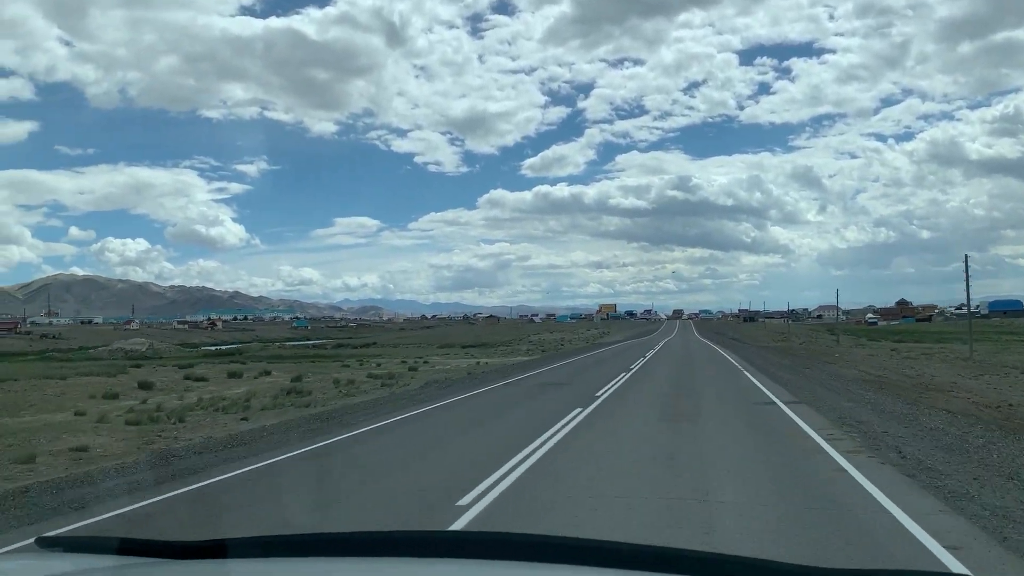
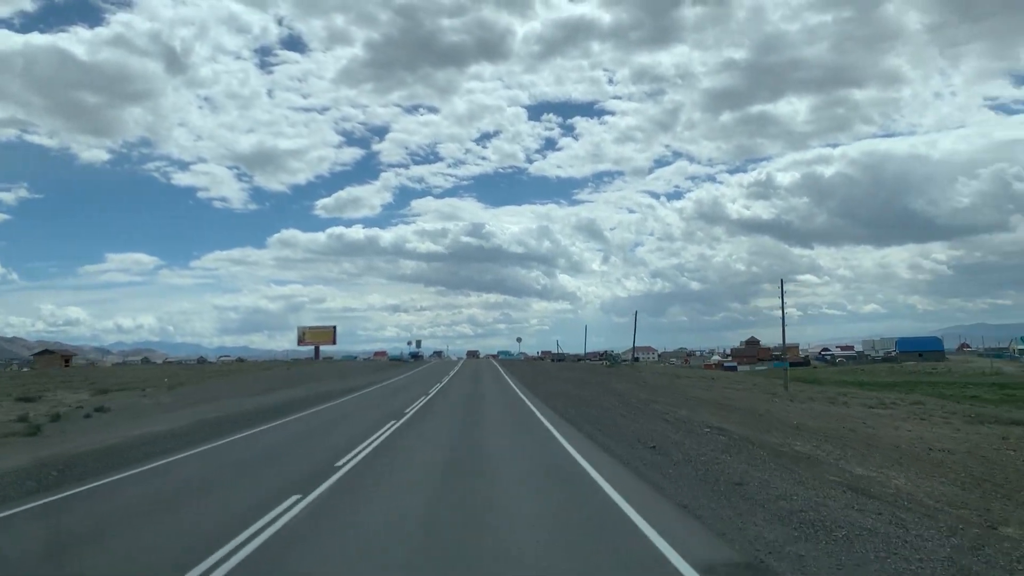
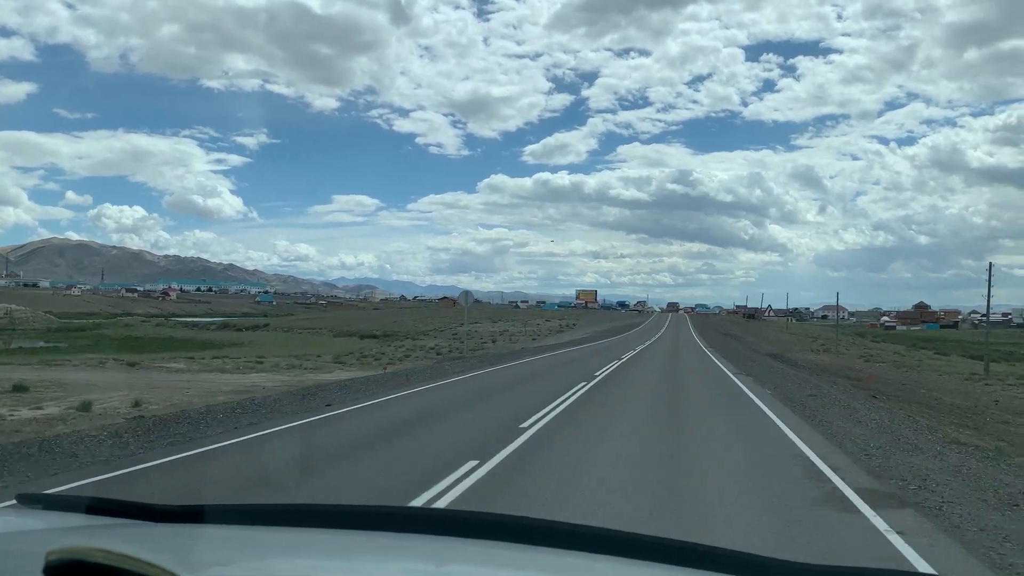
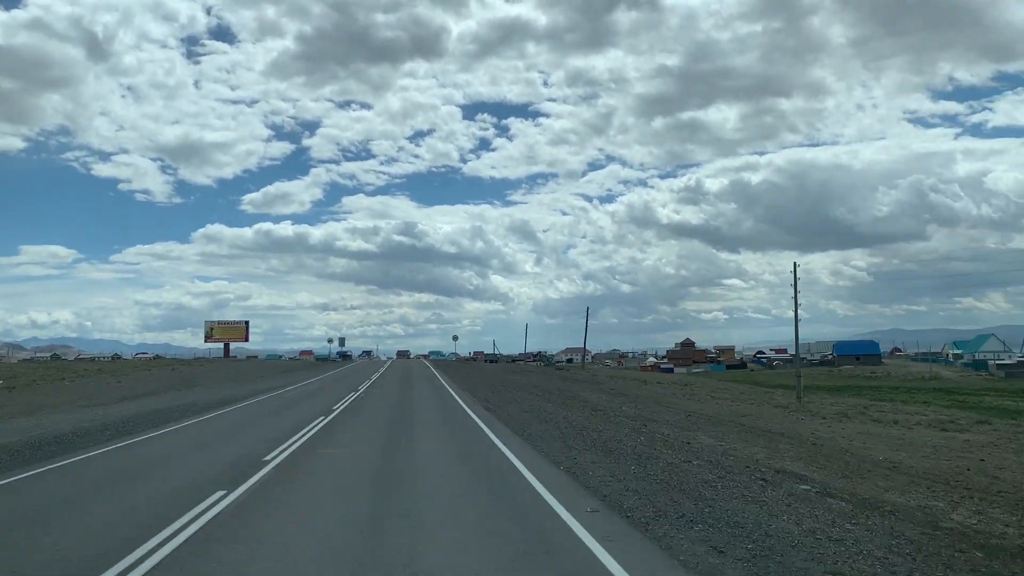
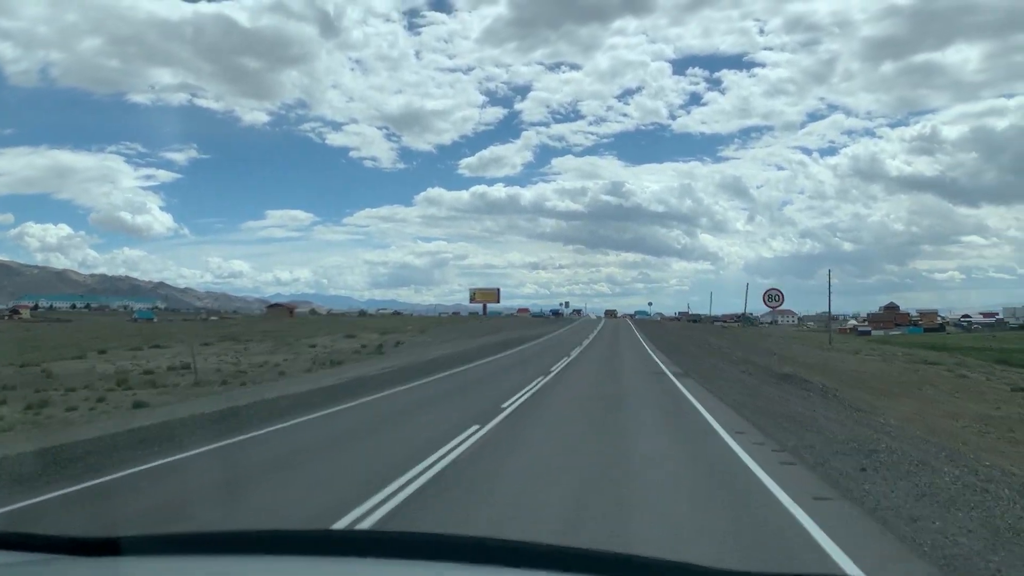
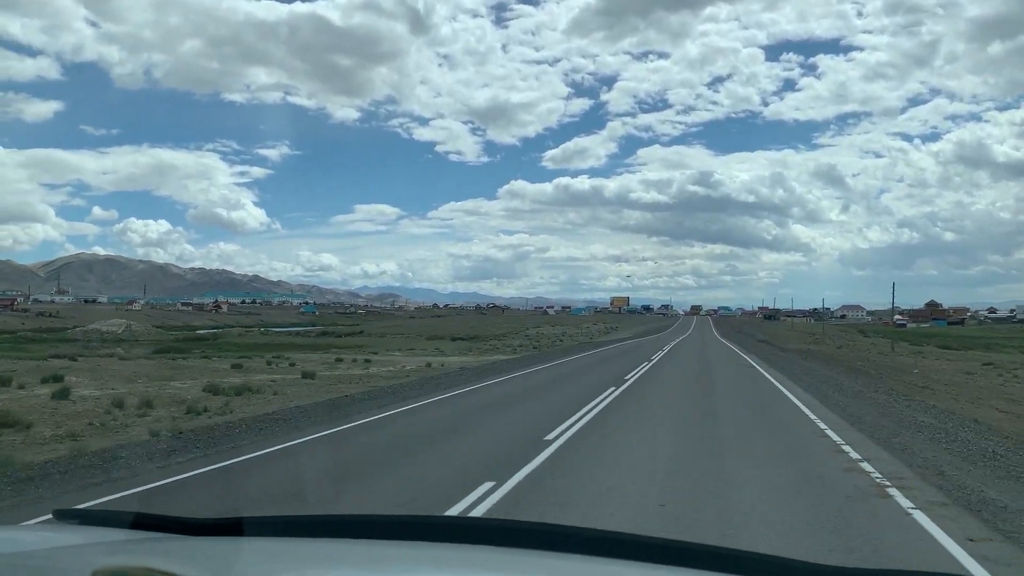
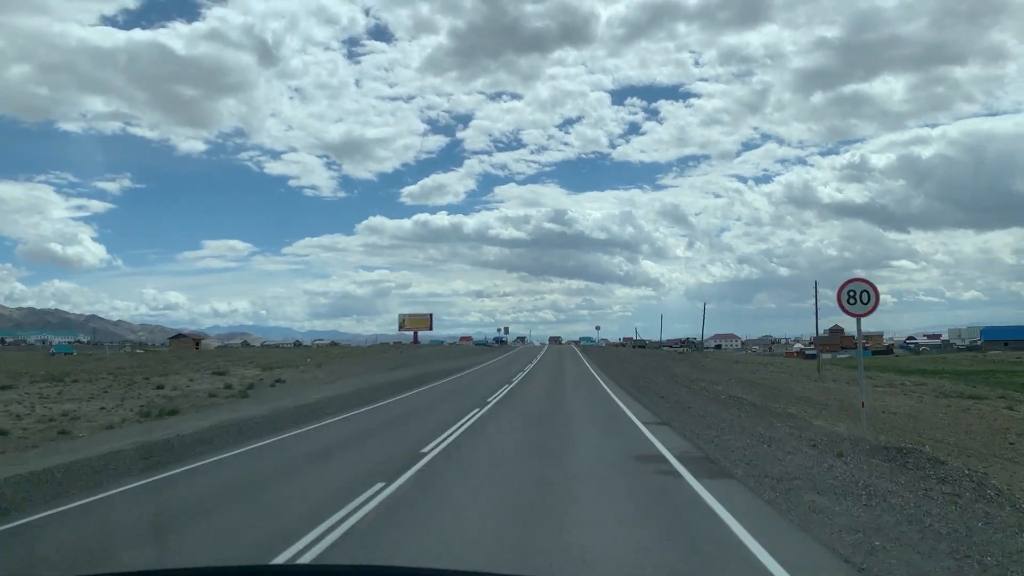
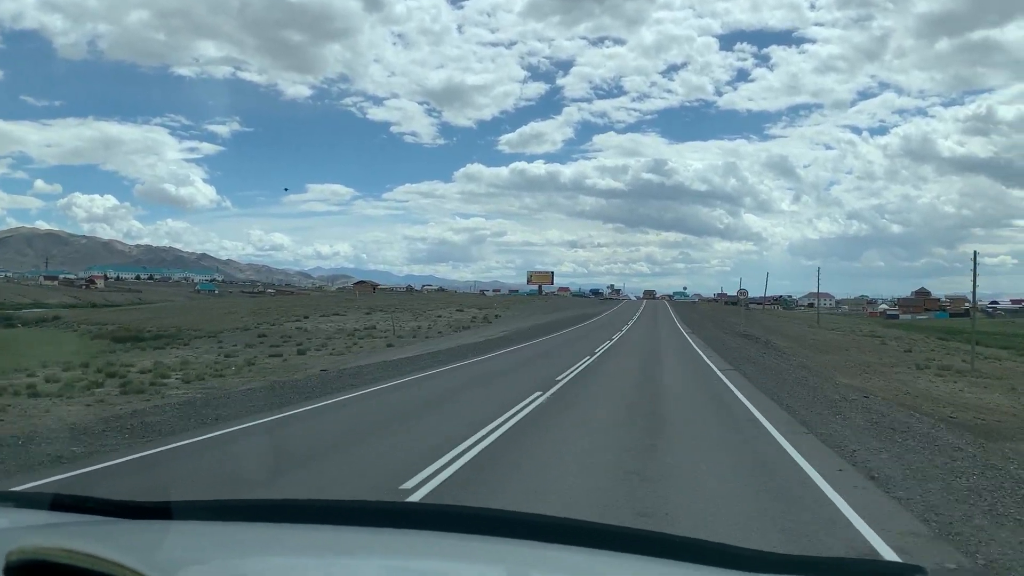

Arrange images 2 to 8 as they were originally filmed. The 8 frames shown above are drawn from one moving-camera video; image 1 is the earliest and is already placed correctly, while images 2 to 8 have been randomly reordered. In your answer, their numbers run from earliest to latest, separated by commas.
6, 3, 8, 5, 7, 2, 4
